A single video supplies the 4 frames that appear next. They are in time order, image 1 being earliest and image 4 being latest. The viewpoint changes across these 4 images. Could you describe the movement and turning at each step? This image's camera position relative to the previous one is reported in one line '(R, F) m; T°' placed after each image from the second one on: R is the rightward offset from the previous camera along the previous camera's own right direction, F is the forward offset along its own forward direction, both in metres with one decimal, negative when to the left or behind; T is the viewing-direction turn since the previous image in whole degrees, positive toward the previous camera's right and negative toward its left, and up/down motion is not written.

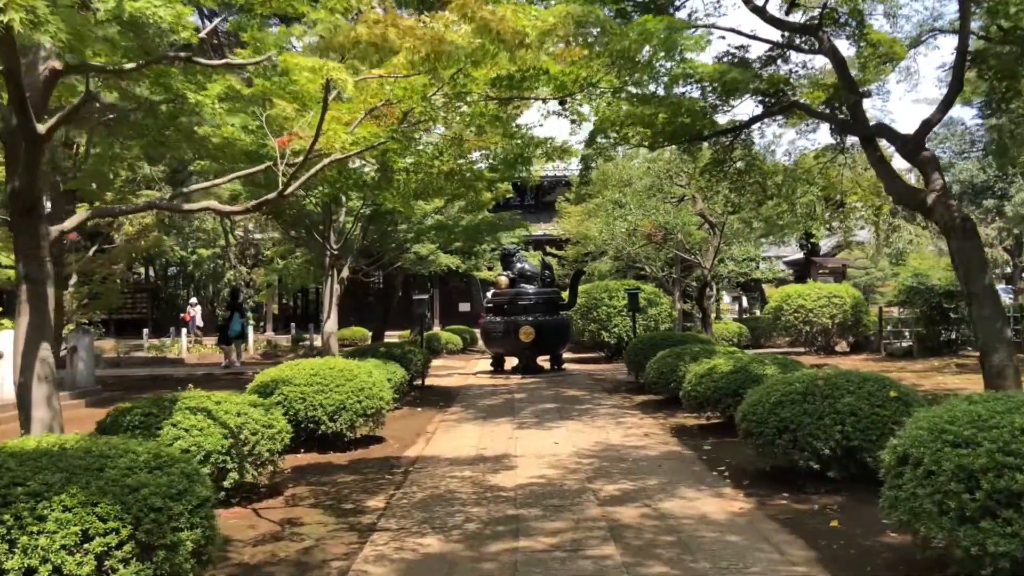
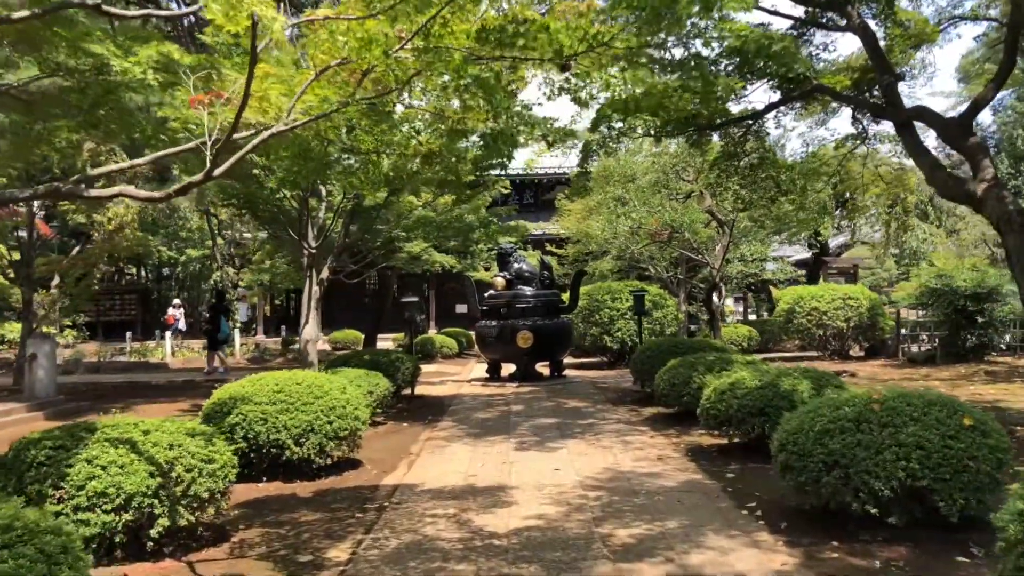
(0.0, +0.9) m; 0°
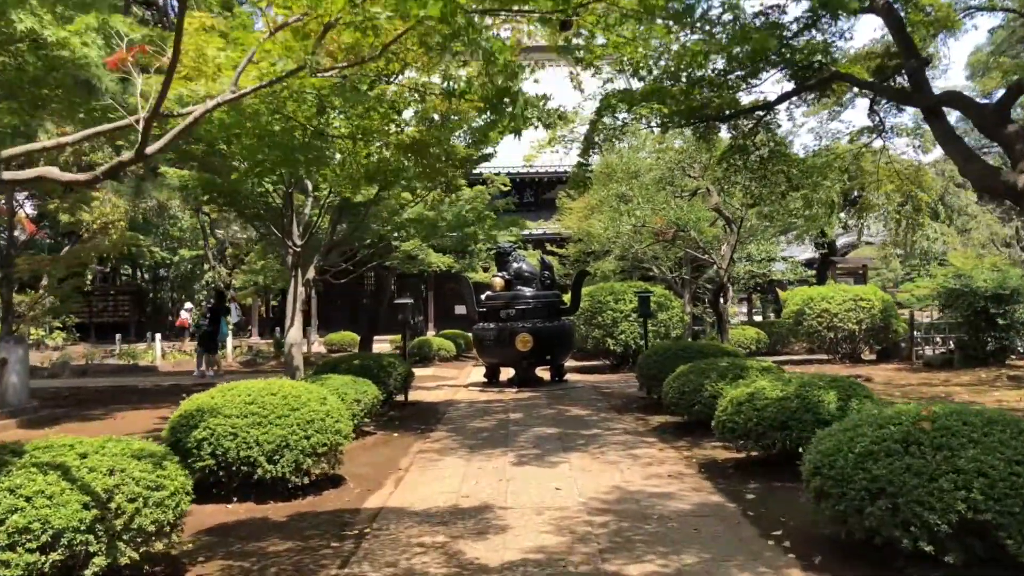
(0.0, +0.6) m; 0°
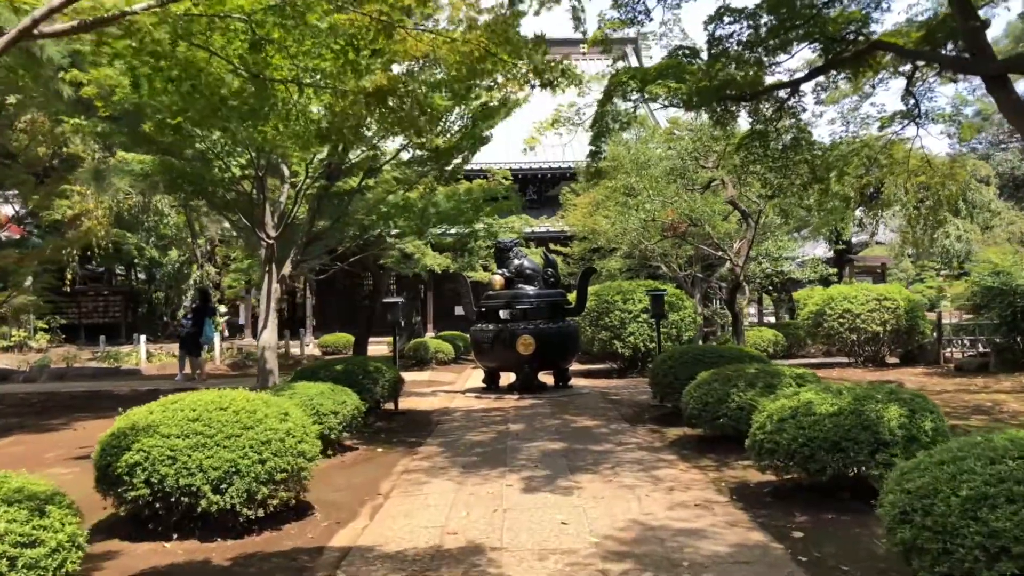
(0.0, +0.9) m; 0°
